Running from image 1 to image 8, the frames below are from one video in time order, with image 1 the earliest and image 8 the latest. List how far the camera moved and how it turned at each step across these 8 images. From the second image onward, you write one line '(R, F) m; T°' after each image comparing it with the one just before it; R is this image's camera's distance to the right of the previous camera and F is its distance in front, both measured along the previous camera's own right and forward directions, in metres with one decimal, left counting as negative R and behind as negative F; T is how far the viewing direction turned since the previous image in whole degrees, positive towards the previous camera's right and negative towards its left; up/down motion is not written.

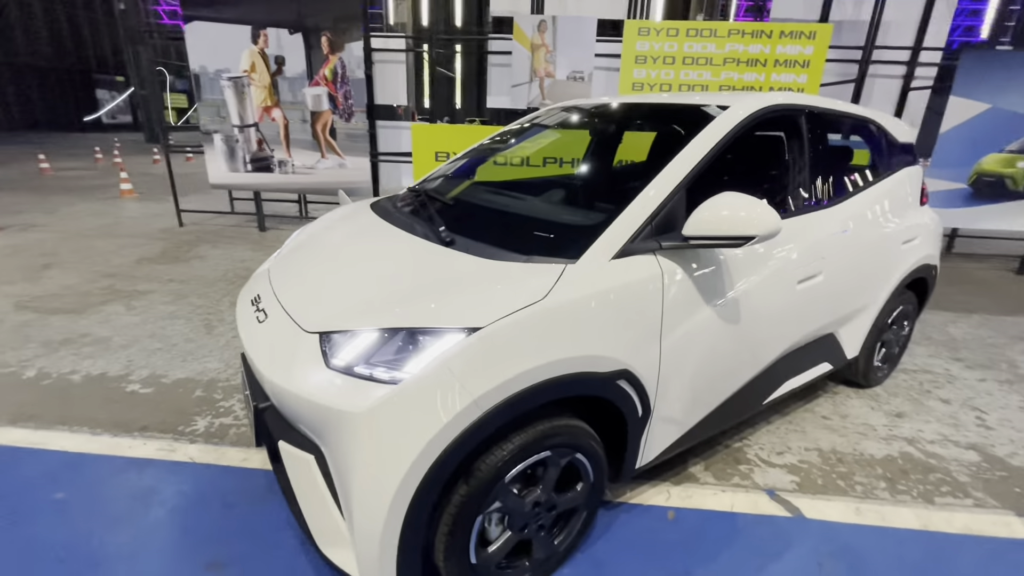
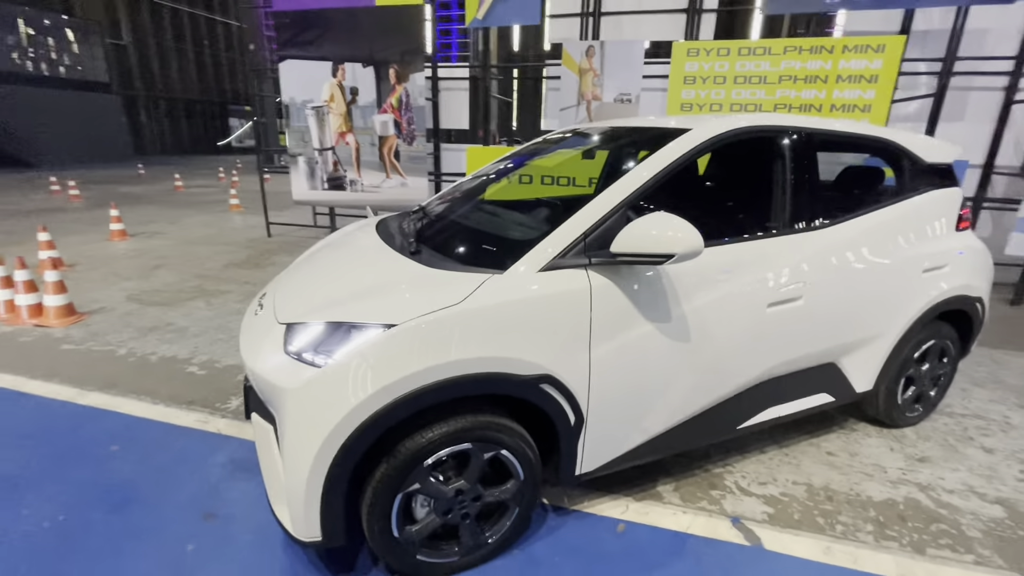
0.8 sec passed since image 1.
(+0.6, -0.1) m; -10°
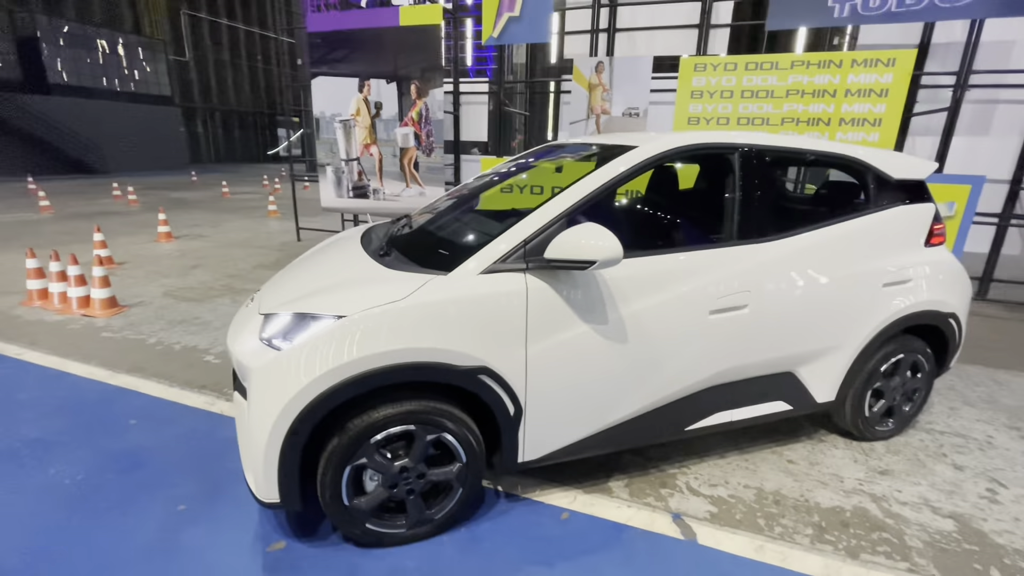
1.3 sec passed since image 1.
(+0.4, -0.2) m; -4°
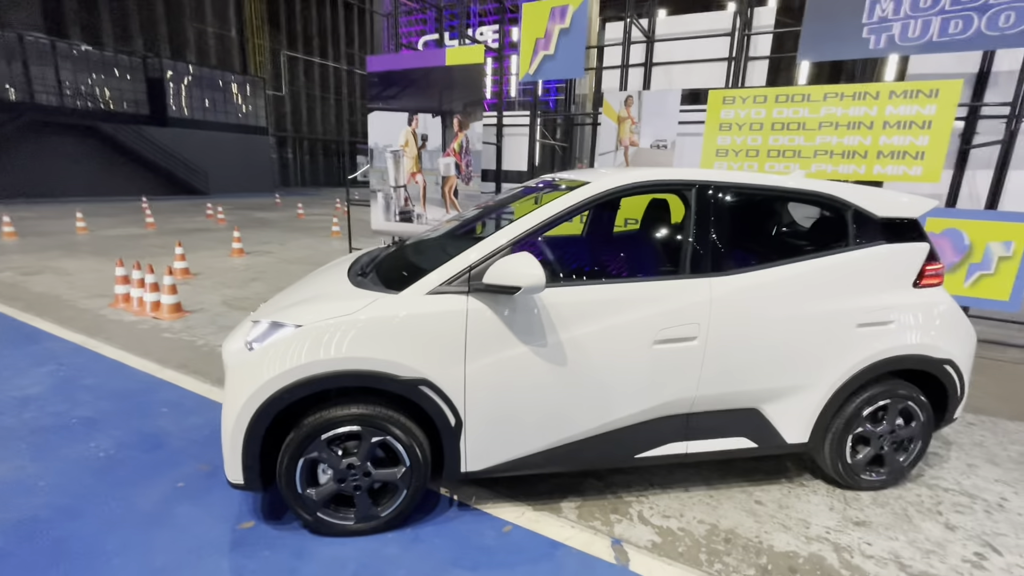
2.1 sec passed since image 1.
(+0.6, -0.2) m; -8°
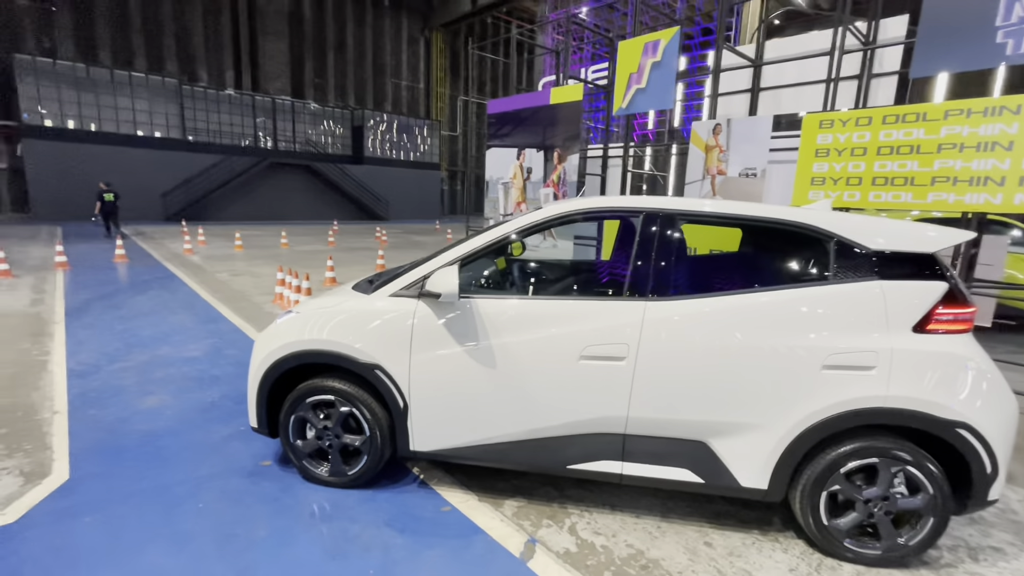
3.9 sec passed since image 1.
(+1.2, -0.2) m; -19°
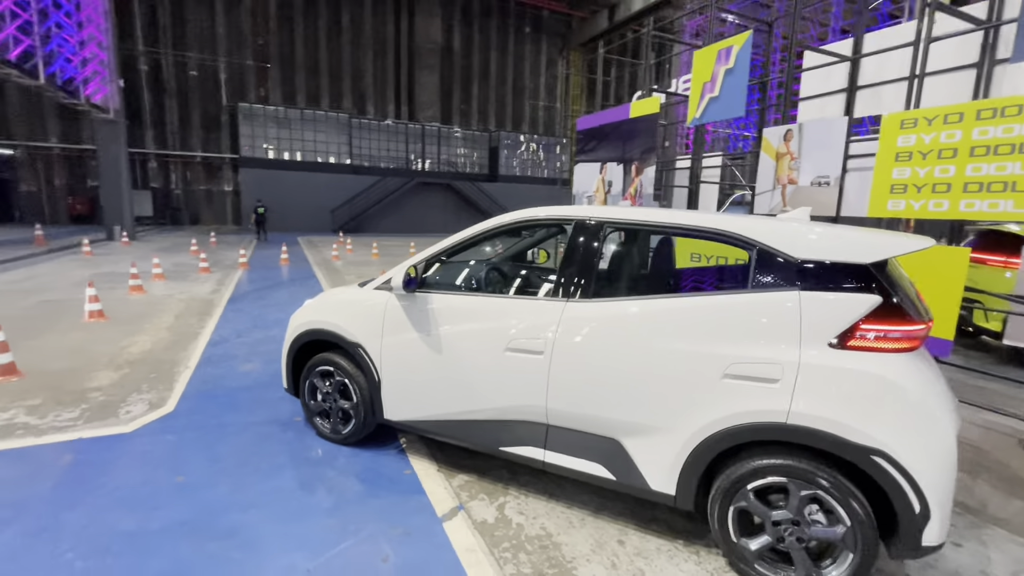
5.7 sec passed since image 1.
(+1.2, -0.2) m; -17°
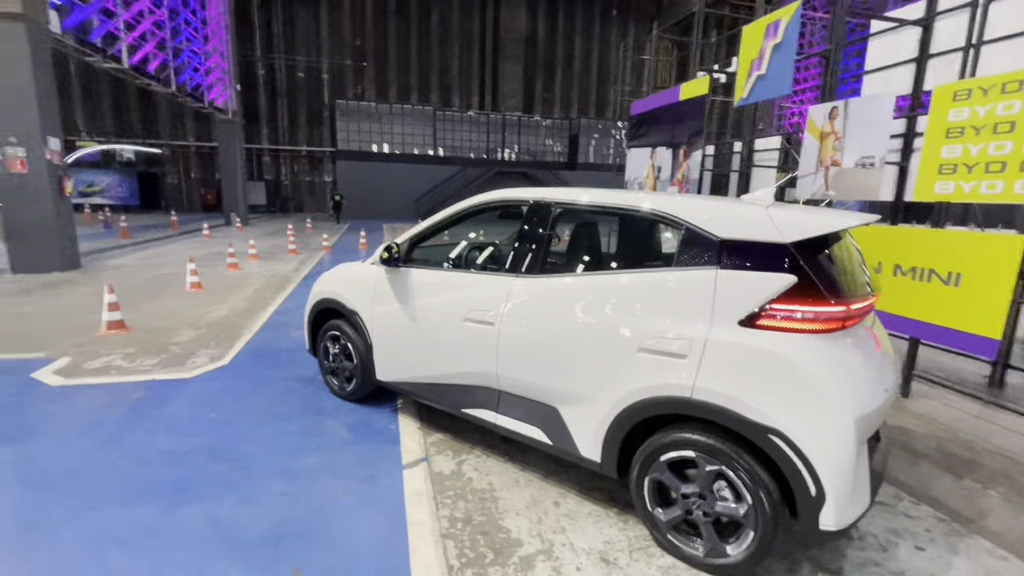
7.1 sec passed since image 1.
(+0.8, -0.2) m; -10°
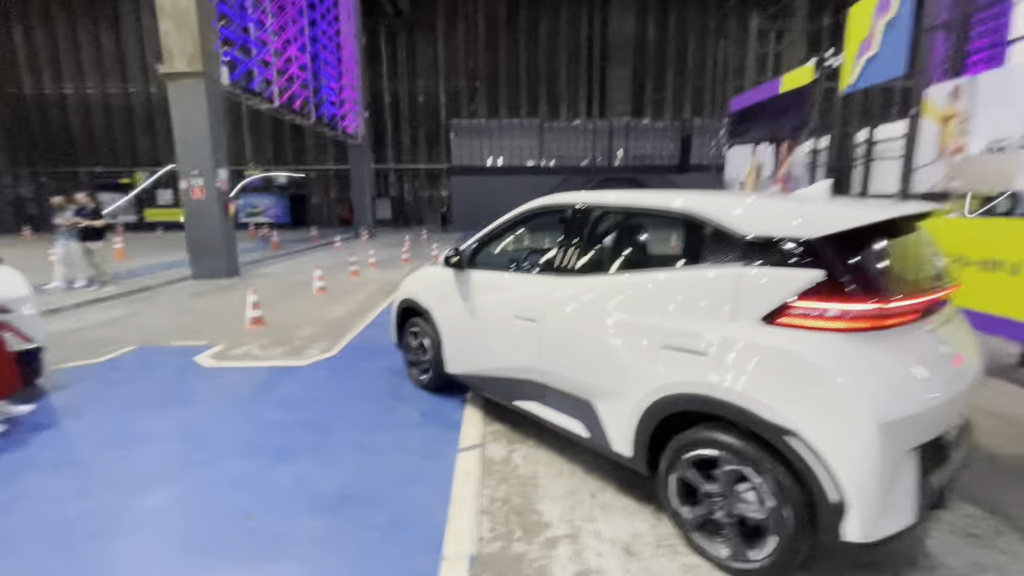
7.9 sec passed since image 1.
(+0.5, -0.2) m; -13°
